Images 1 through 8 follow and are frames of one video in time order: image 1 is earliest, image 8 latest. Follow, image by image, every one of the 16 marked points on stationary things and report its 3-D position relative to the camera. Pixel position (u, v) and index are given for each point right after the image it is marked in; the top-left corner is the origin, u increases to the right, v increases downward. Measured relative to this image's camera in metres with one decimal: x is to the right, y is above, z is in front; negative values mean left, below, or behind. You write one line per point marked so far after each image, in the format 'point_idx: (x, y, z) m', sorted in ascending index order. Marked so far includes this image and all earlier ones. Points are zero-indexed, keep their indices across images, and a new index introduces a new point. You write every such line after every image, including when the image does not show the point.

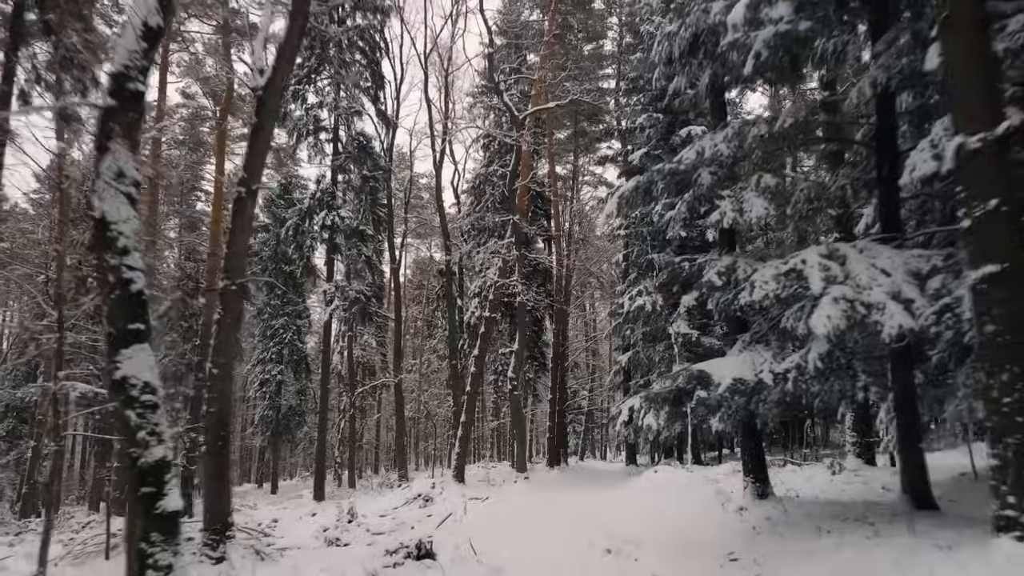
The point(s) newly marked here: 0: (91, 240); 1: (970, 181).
0: (-3.3, +0.4, +5.0) m
1: (+3.3, +0.7, +4.6) m
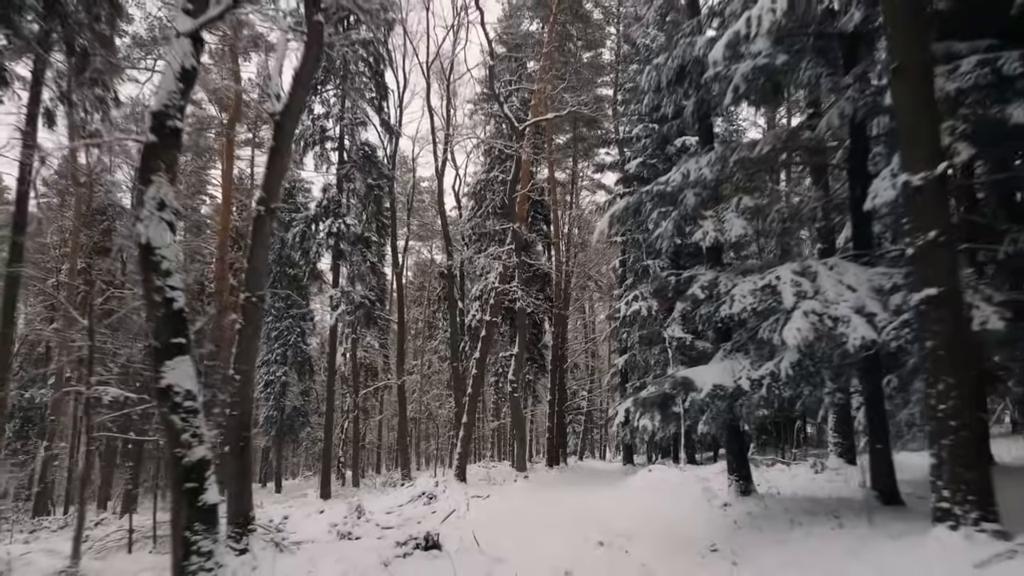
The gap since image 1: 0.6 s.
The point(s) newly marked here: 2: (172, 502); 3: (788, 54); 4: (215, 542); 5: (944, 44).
0: (-3.3, +0.2, +5.6) m
1: (+3.3, +0.6, +5.2) m
2: (-2.9, -1.8, +5.4) m
3: (+3.3, +2.8, +7.5) m
4: (-2.5, -2.1, +5.4) m
5: (+4.4, +2.5, +6.4) m
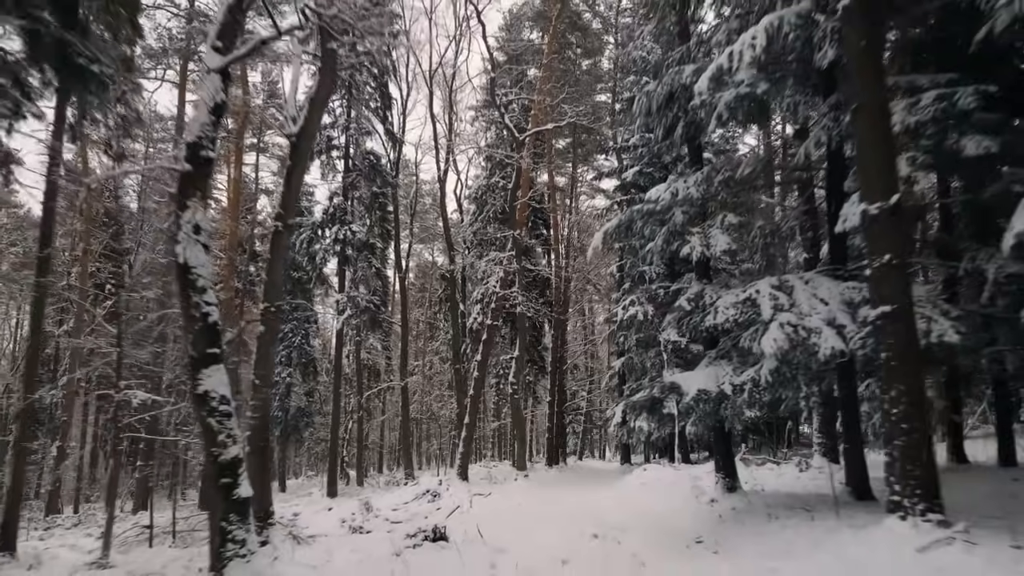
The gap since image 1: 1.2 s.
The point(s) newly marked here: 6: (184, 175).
0: (-3.3, +0.1, +6.2) m
1: (+3.3, +0.4, +5.8) m
2: (-2.8, -2.0, +6.0) m
3: (+3.3, +2.6, +8.1) m
4: (-2.5, -2.3, +6.0) m
5: (+4.4, +2.3, +7.0) m
6: (-3.4, +1.2, +6.5) m
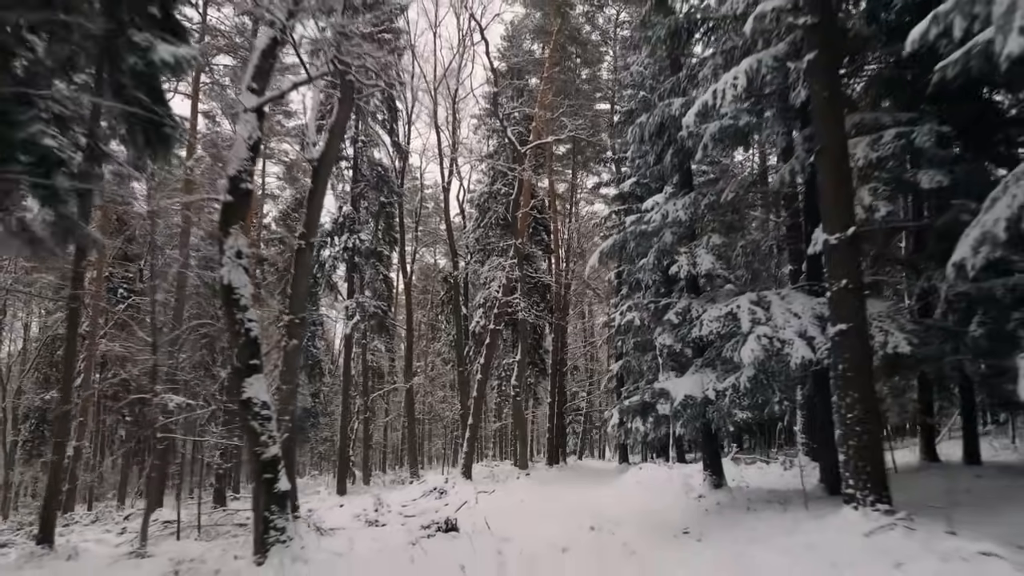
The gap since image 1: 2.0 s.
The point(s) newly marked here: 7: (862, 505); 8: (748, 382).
0: (-3.2, -0.1, +7.0) m
1: (+3.4, +0.2, +6.7) m
2: (-2.8, -2.2, +6.8) m
3: (+3.3, +2.4, +8.9) m
4: (-2.4, -2.5, +6.8) m
5: (+4.5, +2.1, +7.8) m
6: (-3.3, +1.0, +7.3) m
7: (+3.3, -2.1, +6.0) m
8: (+3.0, -1.2, +8.1) m
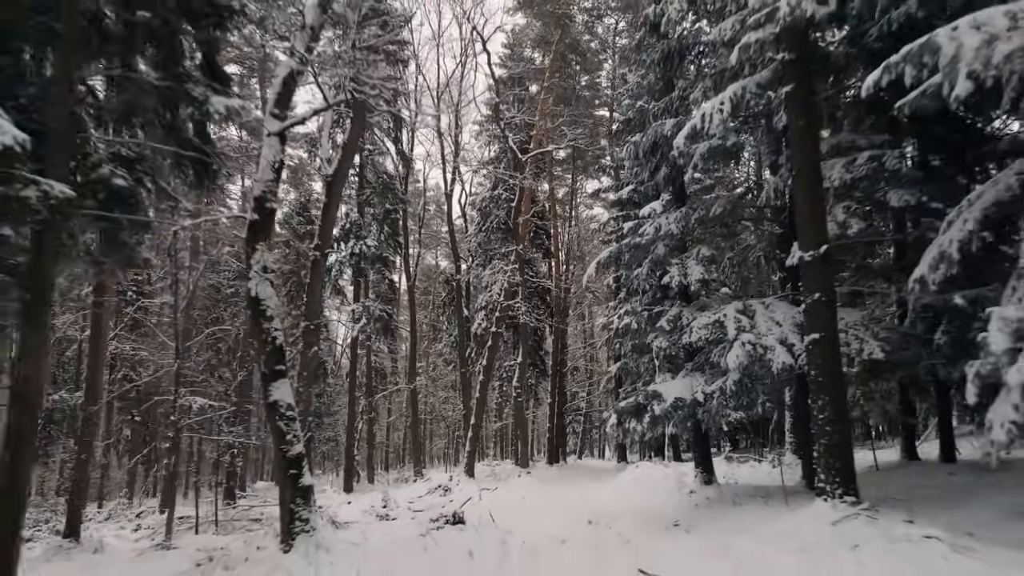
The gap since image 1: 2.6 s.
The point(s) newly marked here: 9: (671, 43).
0: (-3.2, -0.3, +7.7) m
1: (+3.4, +0.1, +7.3) m
2: (-2.7, -2.3, +7.5) m
3: (+3.4, +2.3, +9.5) m
4: (-2.4, -2.6, +7.5) m
5: (+4.5, +2.0, +8.5) m
6: (-3.3, +0.8, +7.9) m
7: (+3.4, -2.2, +6.7) m
8: (+3.1, -1.4, +8.8) m
9: (+2.6, +4.0, +10.4) m
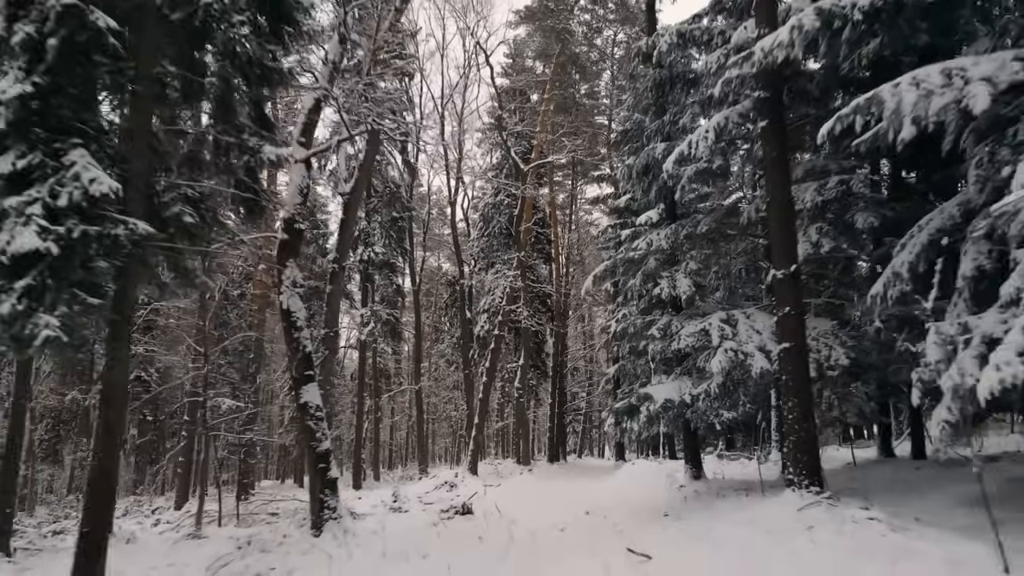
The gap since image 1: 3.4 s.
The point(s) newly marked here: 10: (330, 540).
0: (-3.1, -0.5, +8.5) m
1: (+3.5, -0.1, +8.2) m
2: (-2.7, -2.5, +8.3) m
3: (+3.4, +2.1, +10.4) m
4: (-2.3, -2.8, +8.3) m
5: (+4.6, +1.8, +9.4) m
6: (-3.2, +0.6, +8.8) m
7: (+3.4, -2.4, +7.6) m
8: (+3.1, -1.5, +9.7) m
9: (+2.7, +3.9, +11.3) m
10: (-2.3, -3.1, +7.9) m
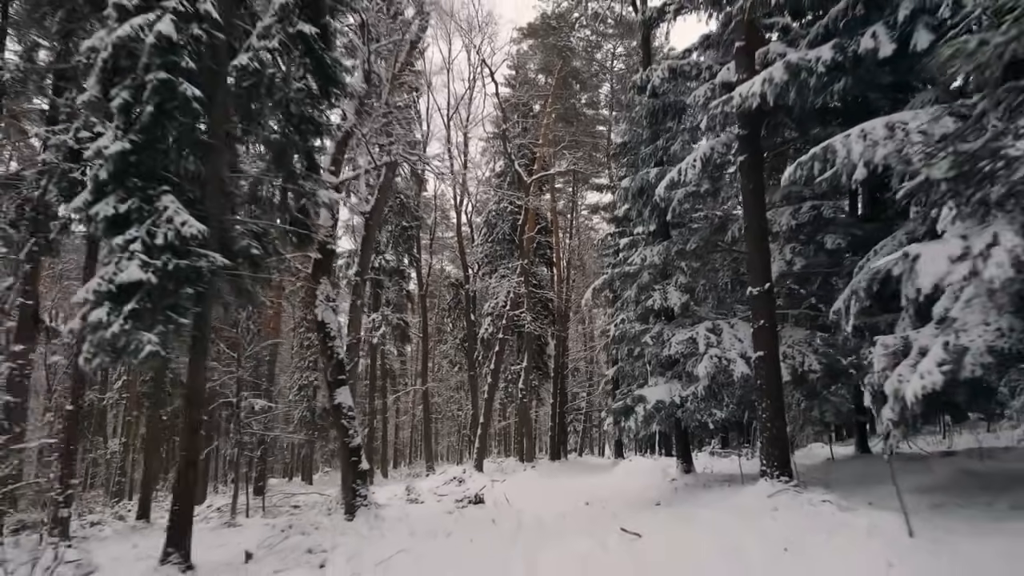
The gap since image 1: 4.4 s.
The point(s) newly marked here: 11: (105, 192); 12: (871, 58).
0: (-3.0, -0.7, +9.7) m
1: (+3.6, -0.3, +9.3) m
2: (-2.6, -2.7, +9.5) m
3: (+3.6, +1.9, +11.5) m
4: (-2.2, -3.0, +9.5) m
5: (+4.7, +1.6, +10.5) m
6: (-3.1, +0.4, +9.9) m
7: (+3.6, -2.6, +8.7) m
8: (+3.3, -1.7, +10.8) m
9: (+2.8, +3.6, +12.4) m
10: (-2.1, -3.3, +9.0) m
11: (-4.1, +1.0, +6.3) m
12: (+4.6, +2.9, +8.0) m
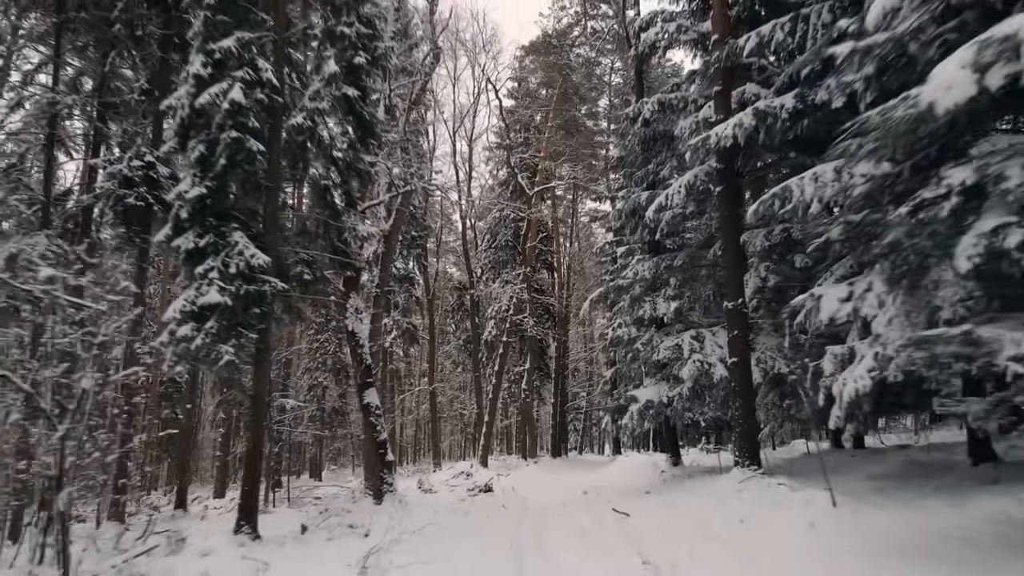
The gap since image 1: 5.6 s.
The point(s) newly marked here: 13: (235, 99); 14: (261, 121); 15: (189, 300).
0: (-2.9, -0.9, +11.0) m
1: (+3.7, -0.5, +10.7) m
2: (-2.4, -2.9, +10.8) m
3: (+3.7, +1.6, +12.9) m
4: (-2.1, -3.3, +10.8) m
5: (+4.8, +1.4, +11.8) m
6: (-3.0, +0.2, +11.3) m
7: (+3.7, -2.8, +10.0) m
8: (+3.4, -2.0, +12.1) m
9: (+2.9, +3.4, +13.8) m
10: (-2.0, -3.6, +10.4) m
11: (-4.0, +0.7, +7.7) m
12: (+4.7, +2.7, +9.4) m
13: (-3.3, +2.2, +7.5) m
14: (-3.2, +2.1, +8.0) m
15: (-3.7, -0.1, +7.3) m
